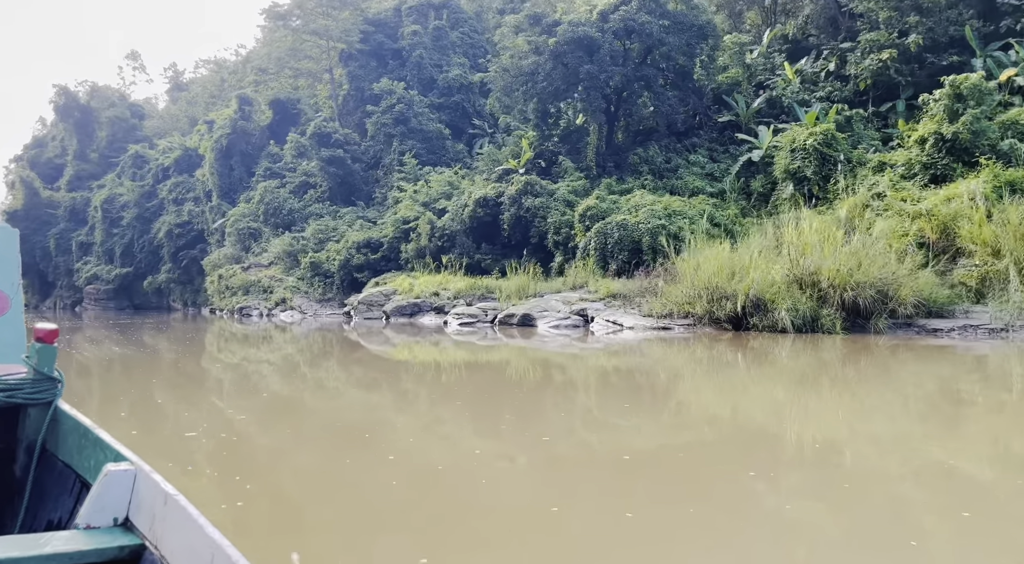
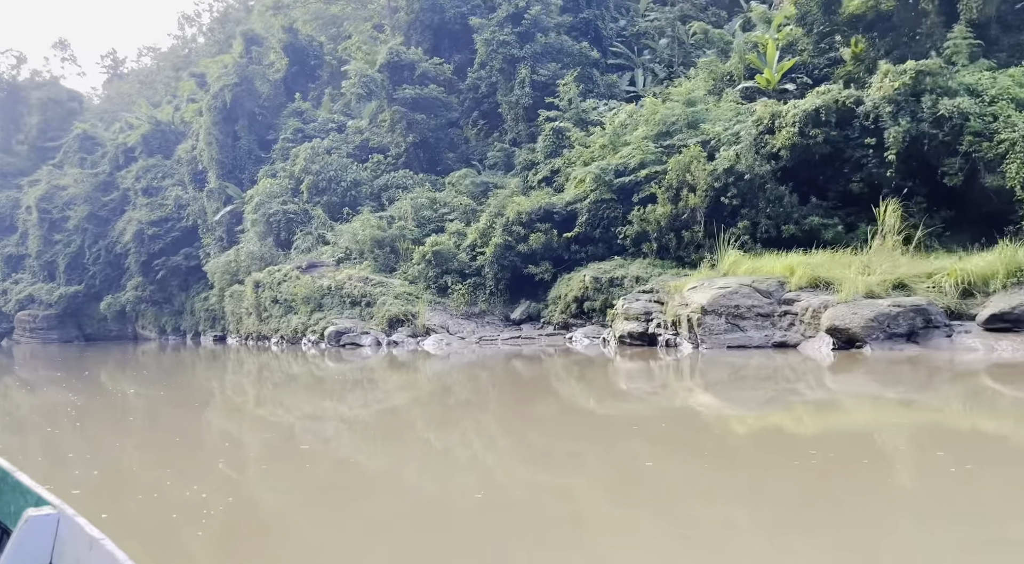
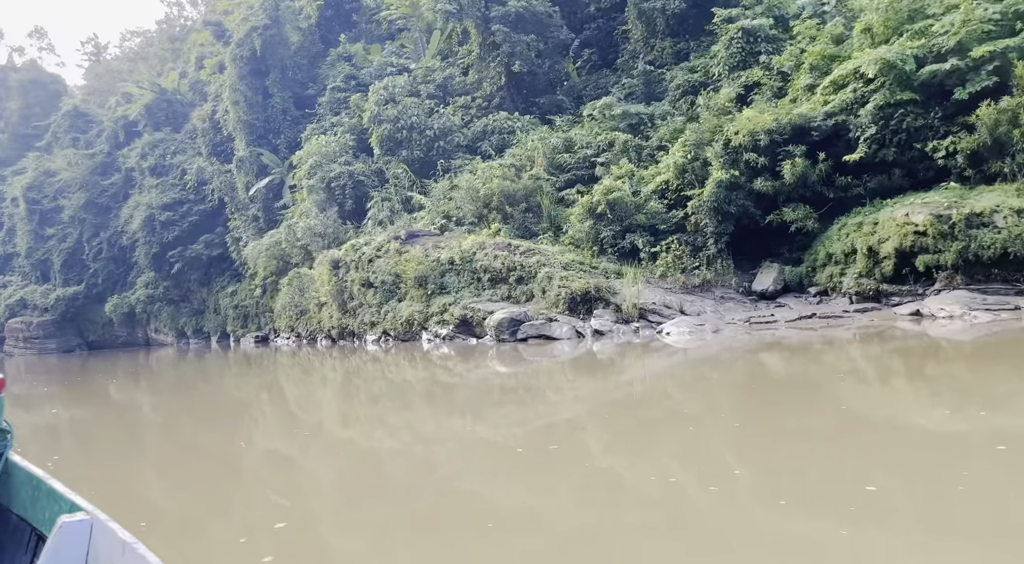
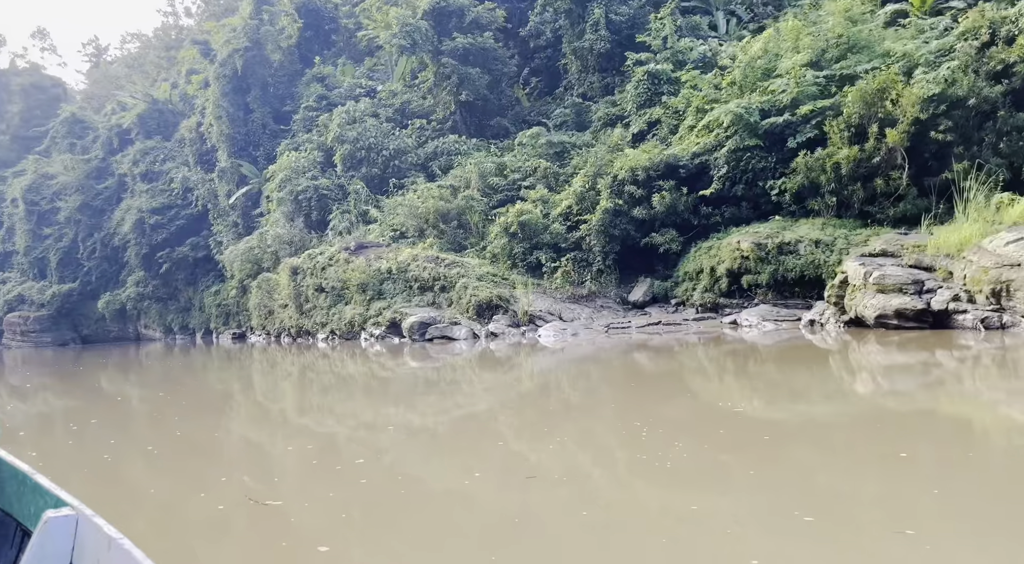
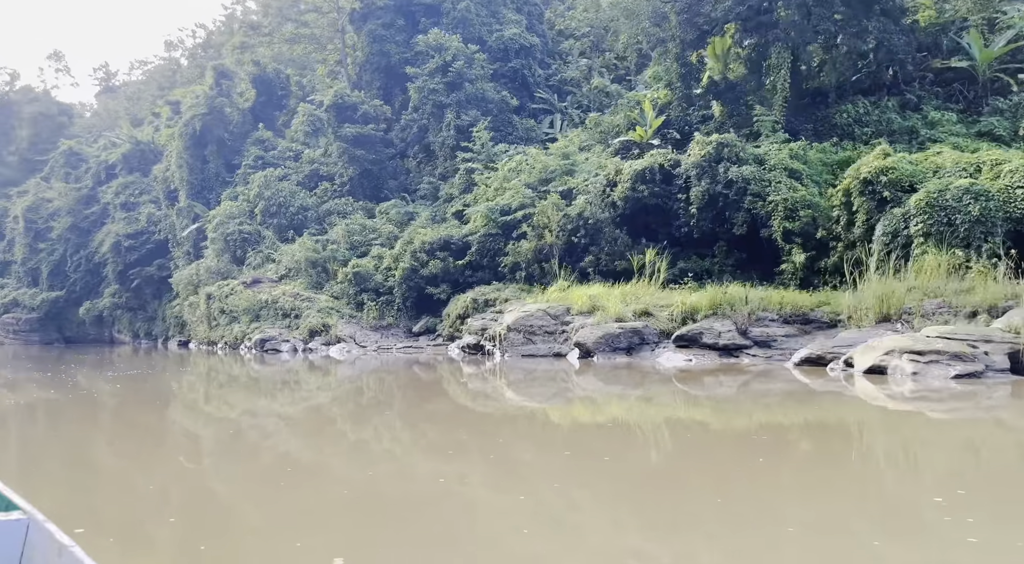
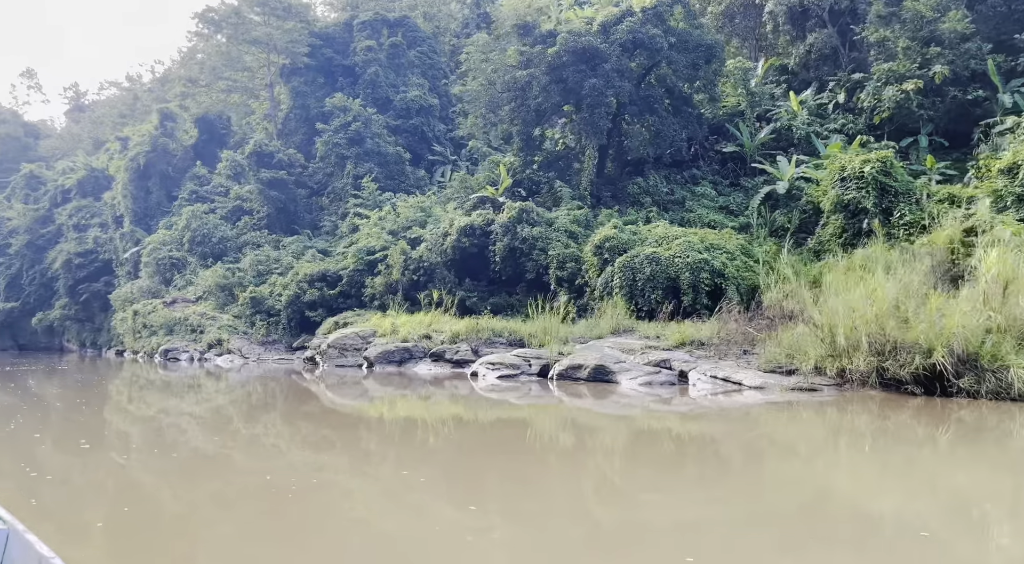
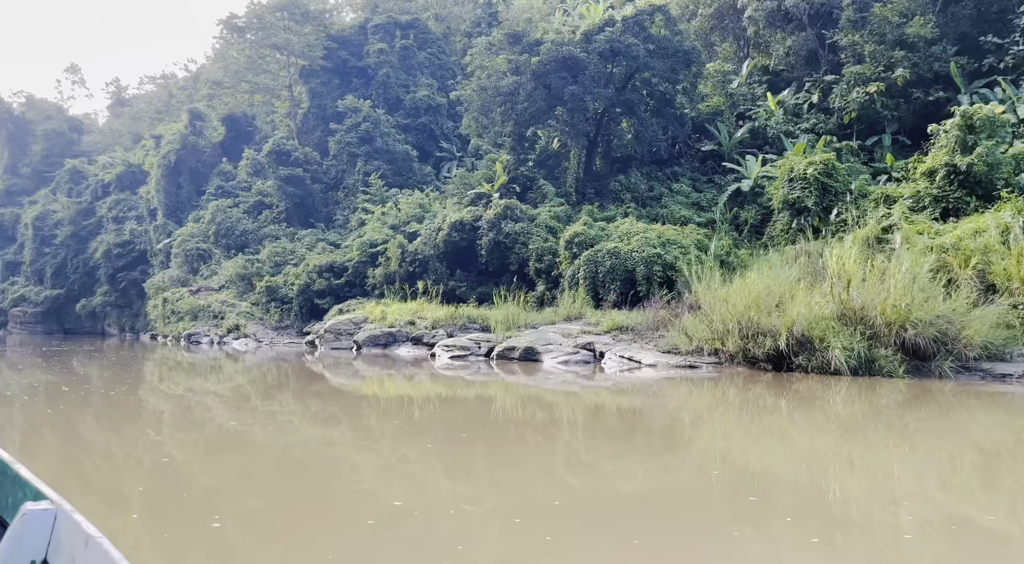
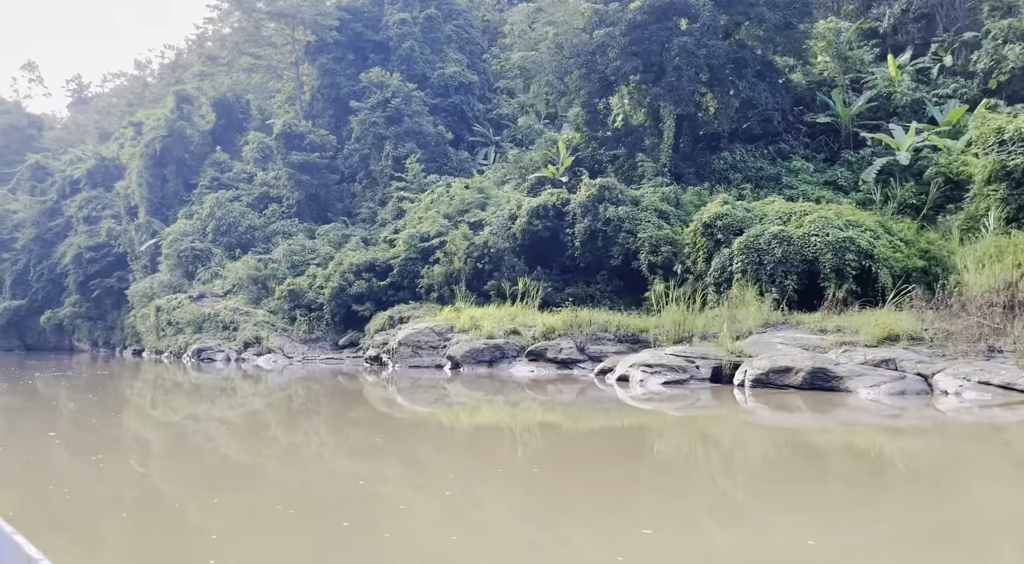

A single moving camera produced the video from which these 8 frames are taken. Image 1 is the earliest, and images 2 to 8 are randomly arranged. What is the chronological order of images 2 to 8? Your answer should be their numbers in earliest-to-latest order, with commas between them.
7, 6, 8, 5, 2, 4, 3
